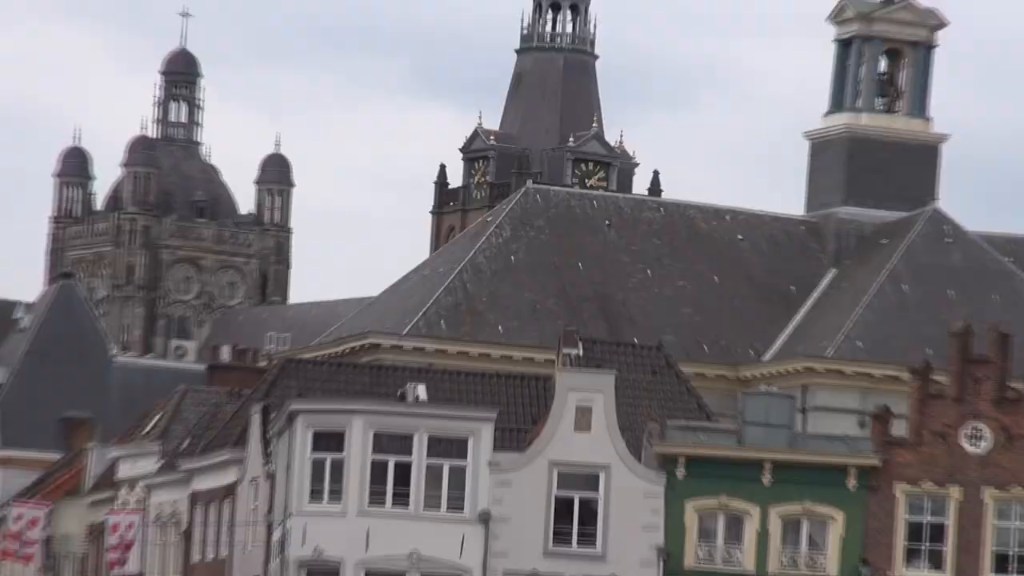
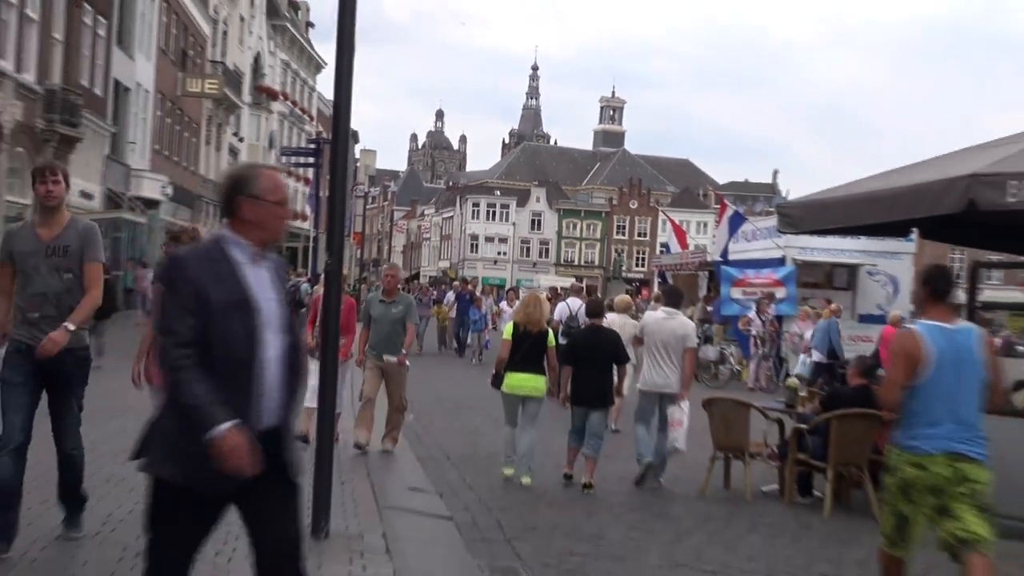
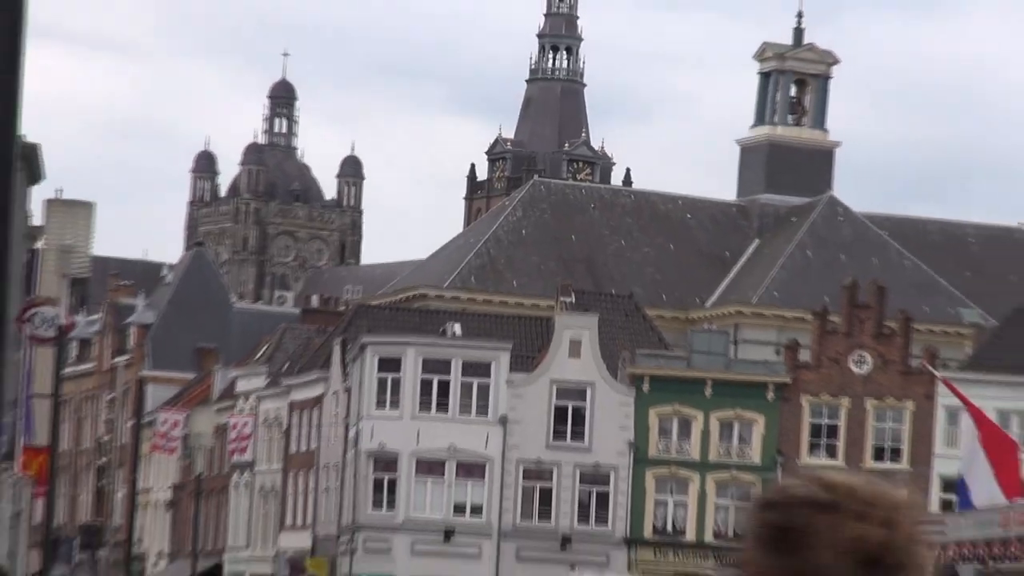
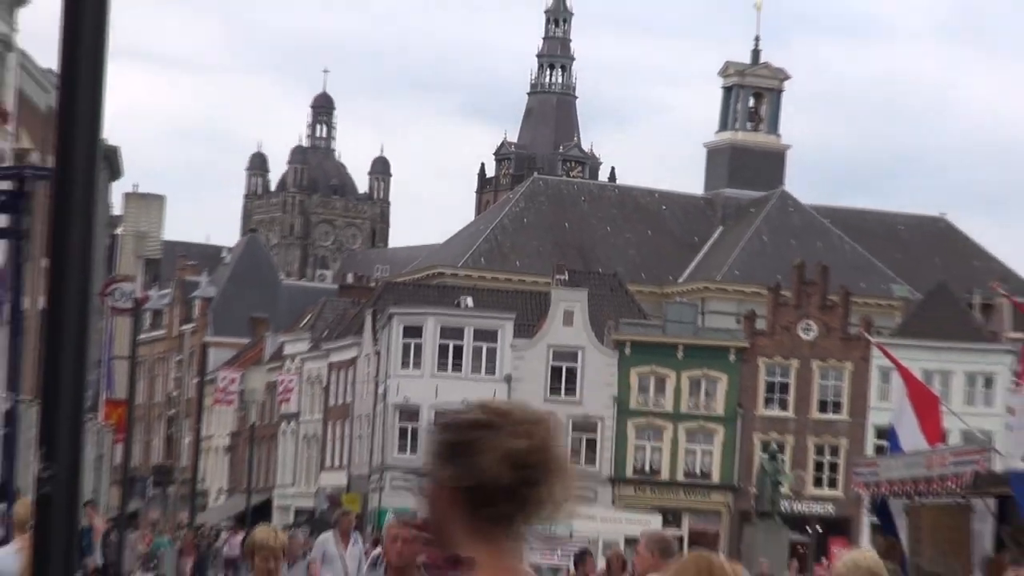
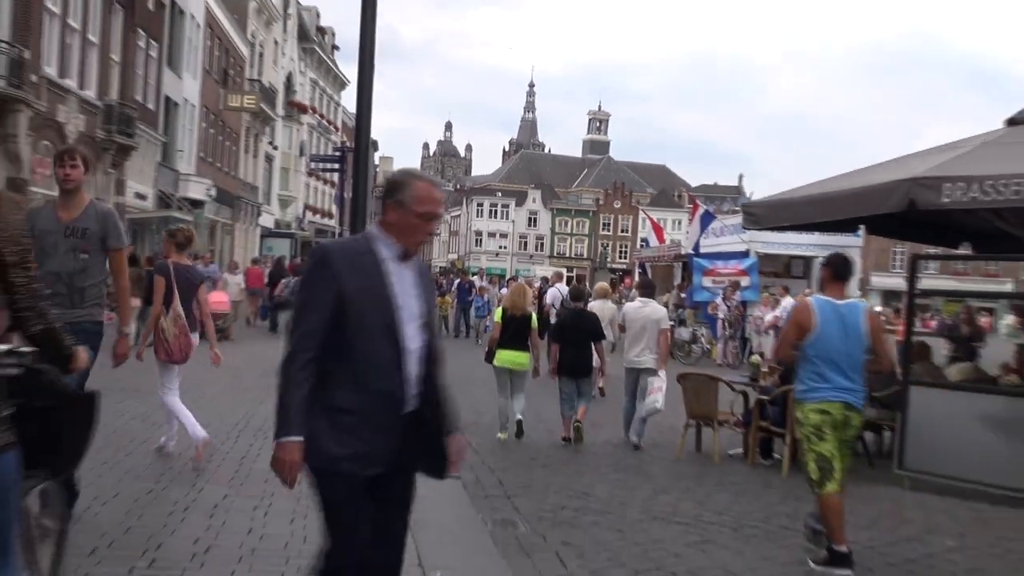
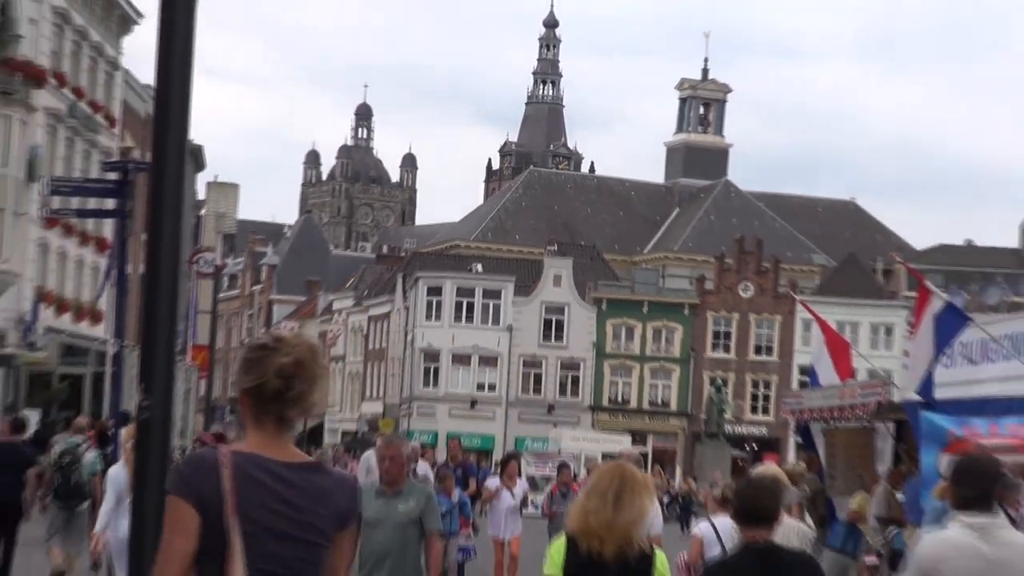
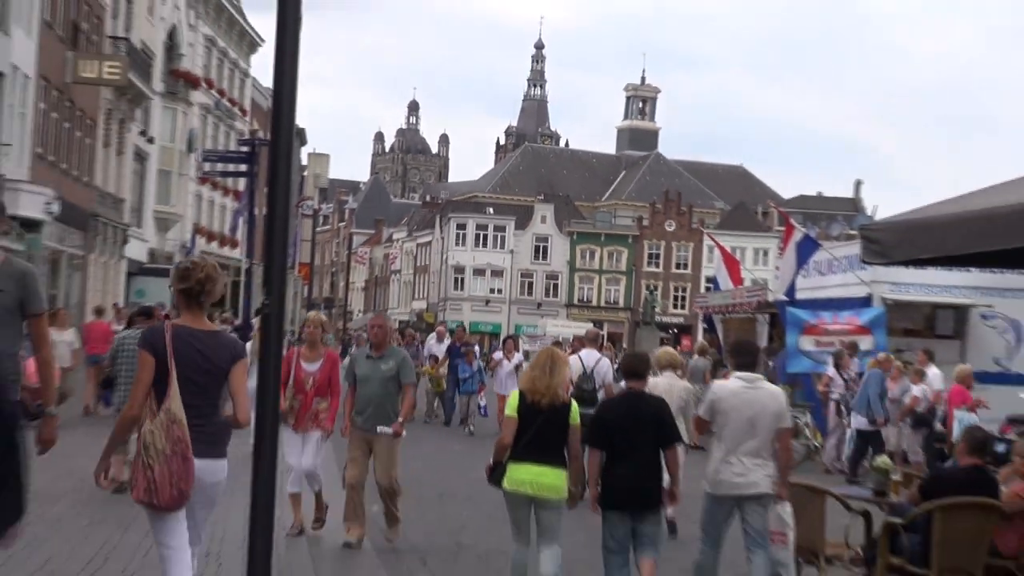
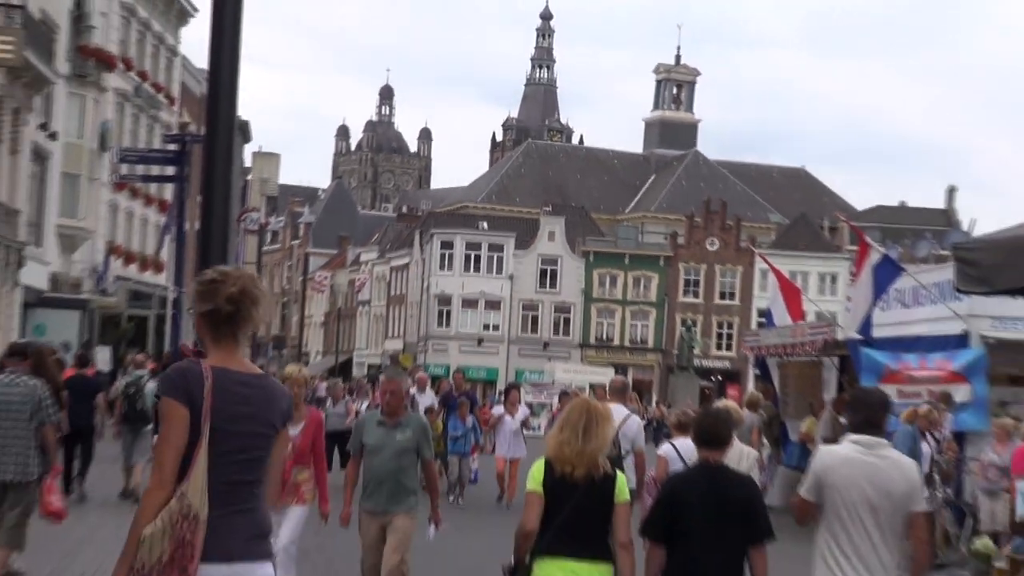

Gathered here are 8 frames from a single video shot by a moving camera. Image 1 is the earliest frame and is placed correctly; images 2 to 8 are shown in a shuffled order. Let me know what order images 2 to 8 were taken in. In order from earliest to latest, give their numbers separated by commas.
3, 4, 6, 8, 7, 2, 5
